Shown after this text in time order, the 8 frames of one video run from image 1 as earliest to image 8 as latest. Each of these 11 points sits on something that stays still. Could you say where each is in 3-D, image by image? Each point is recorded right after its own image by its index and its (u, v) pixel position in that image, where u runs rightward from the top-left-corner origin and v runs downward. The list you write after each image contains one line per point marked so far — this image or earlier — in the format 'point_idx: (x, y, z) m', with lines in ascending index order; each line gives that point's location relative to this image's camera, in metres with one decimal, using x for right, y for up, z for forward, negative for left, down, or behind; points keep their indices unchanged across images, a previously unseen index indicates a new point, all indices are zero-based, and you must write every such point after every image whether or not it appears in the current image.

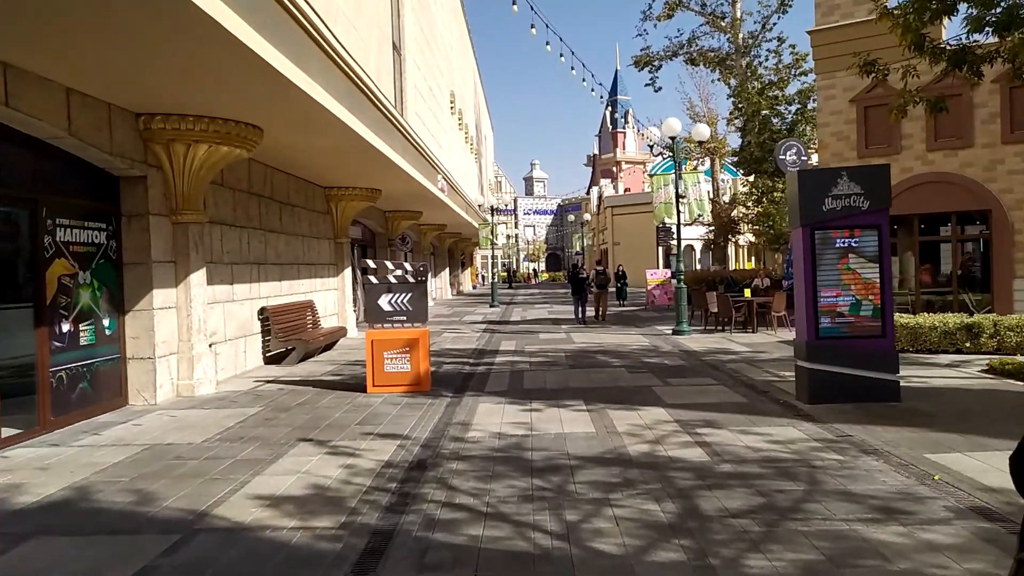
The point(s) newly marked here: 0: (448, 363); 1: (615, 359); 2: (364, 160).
0: (-1.1, -1.3, +13.0) m
1: (+1.7, -1.2, +12.7) m
2: (-2.9, +2.5, +14.9) m
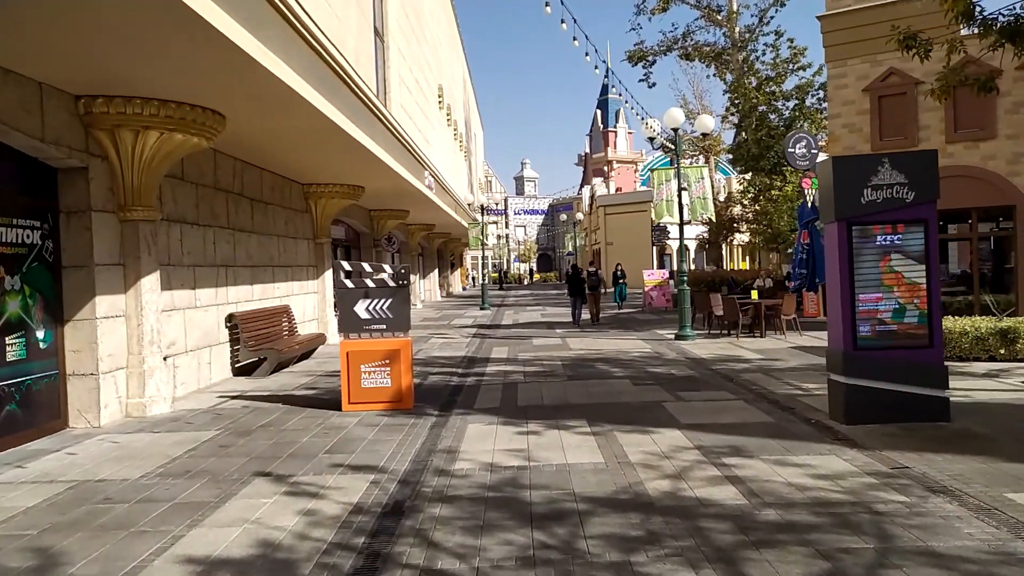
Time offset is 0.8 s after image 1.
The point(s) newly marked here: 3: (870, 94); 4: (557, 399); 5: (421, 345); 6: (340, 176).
0: (-1.2, -1.3, +11.9) m
1: (+1.6, -1.2, +11.7) m
2: (-3.0, +2.4, +13.7) m
3: (+7.2, +3.9, +15.4) m
4: (+0.5, -1.3, +9.1) m
5: (-2.0, -1.2, +16.5) m
6: (-3.6, +2.4, +16.0) m
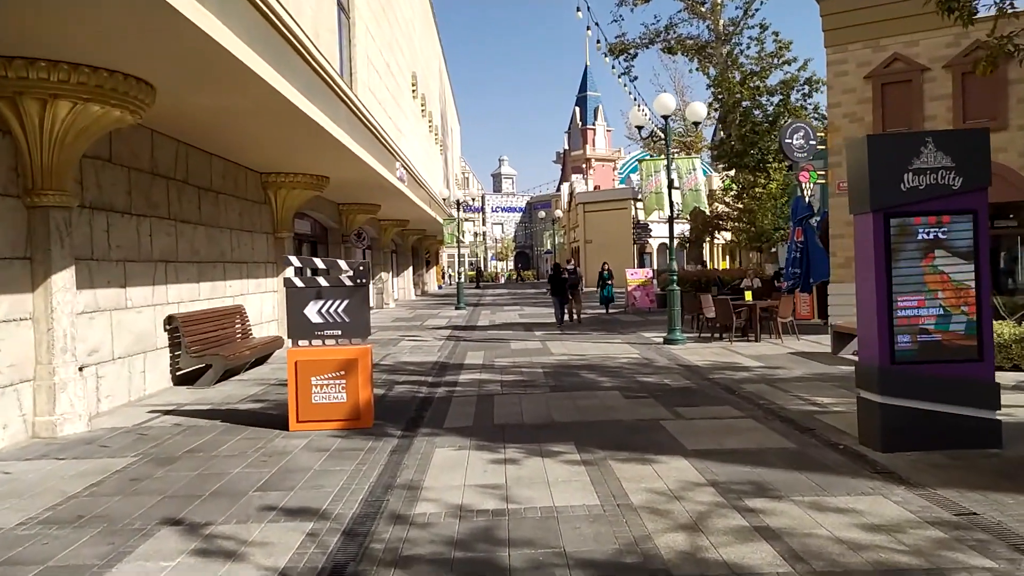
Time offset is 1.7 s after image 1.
0: (-1.6, -1.3, +10.7) m
1: (+1.3, -1.2, +10.5) m
2: (-3.4, +2.4, +12.4) m
3: (+6.7, +3.9, +14.4) m
4: (+0.3, -1.3, +7.9) m
5: (-2.4, -1.2, +15.3) m
6: (-4.0, +2.4, +14.7) m
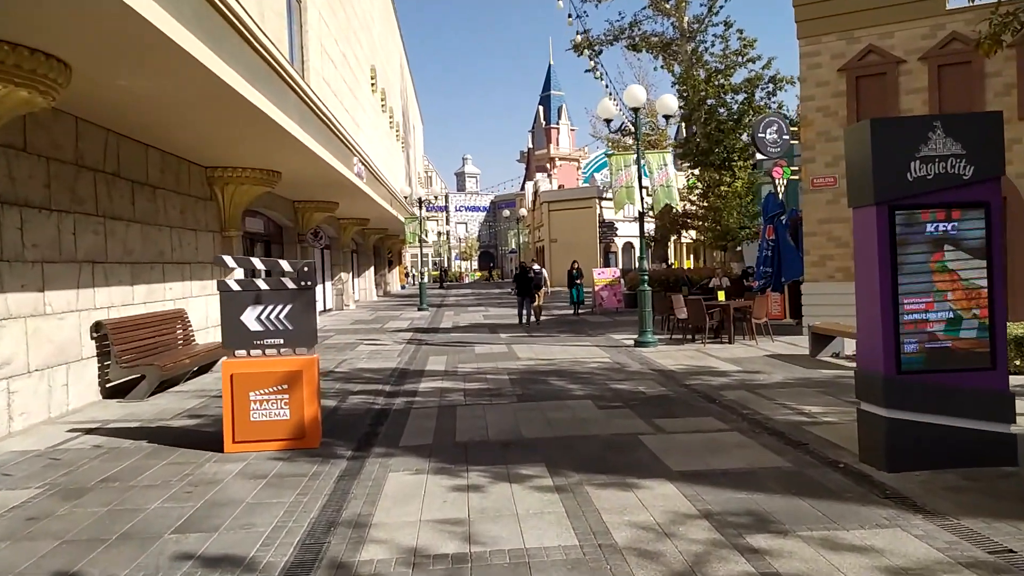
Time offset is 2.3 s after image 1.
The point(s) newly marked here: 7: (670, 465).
0: (-2.0, -1.4, +9.9) m
1: (+0.8, -1.2, +9.8) m
2: (-4.0, +2.4, +11.5) m
3: (+6.1, +3.9, +13.9) m
4: (-0.1, -1.3, +7.2) m
5: (-3.1, -1.2, +14.4) m
6: (-4.7, +2.4, +13.7) m
7: (+1.2, -1.3, +5.8) m
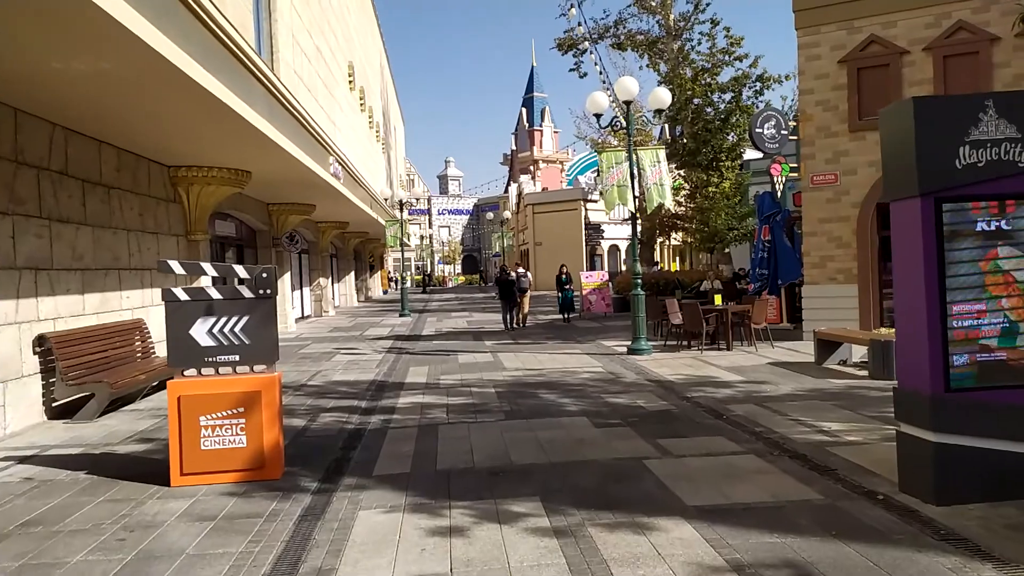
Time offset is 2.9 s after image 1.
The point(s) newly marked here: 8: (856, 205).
0: (-2.2, -1.4, +9.0) m
1: (+0.7, -1.3, +9.0) m
2: (-4.2, +2.3, +10.7) m
3: (+5.8, +3.8, +13.3) m
4: (-0.2, -1.4, +6.4) m
5: (-3.4, -1.3, +13.5) m
6: (-4.9, +2.2, +12.8) m
7: (+1.1, -1.4, +5.0) m
8: (+6.0, +1.4, +13.3) m
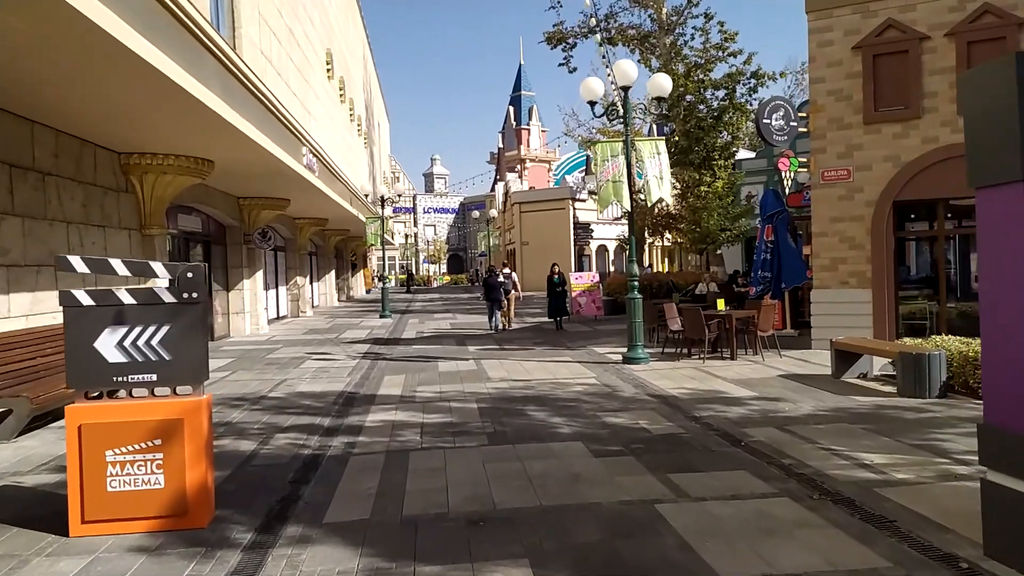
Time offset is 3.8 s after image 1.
0: (-2.3, -1.5, +7.9) m
1: (+0.5, -1.3, +7.9) m
2: (-4.4, +2.3, +9.5) m
3: (+5.6, +3.8, +12.2) m
4: (-0.3, -1.4, +5.3) m
5: (-3.6, -1.3, +12.3) m
6: (-5.1, +2.2, +11.6) m
7: (+1.0, -1.4, +3.9) m
8: (+5.7, +1.4, +12.3) m
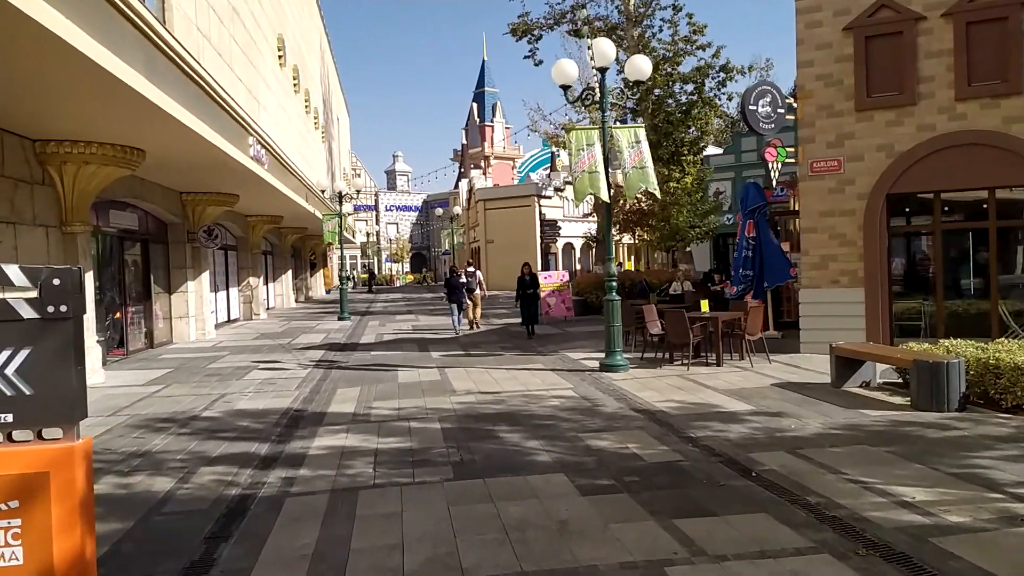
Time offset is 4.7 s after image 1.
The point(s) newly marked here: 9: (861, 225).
0: (-2.6, -1.5, +6.7) m
1: (+0.2, -1.4, +6.9) m
2: (-4.7, +2.2, +8.2) m
3: (+5.1, +3.8, +11.4) m
4: (-0.4, -1.5, +4.2) m
5: (-4.1, -1.4, +11.1) m
6: (-5.6, +2.2, +10.3) m
7: (+0.9, -1.5, +2.9) m
8: (+5.2, +1.4, +11.5) m
9: (+5.2, +0.9, +11.5) m
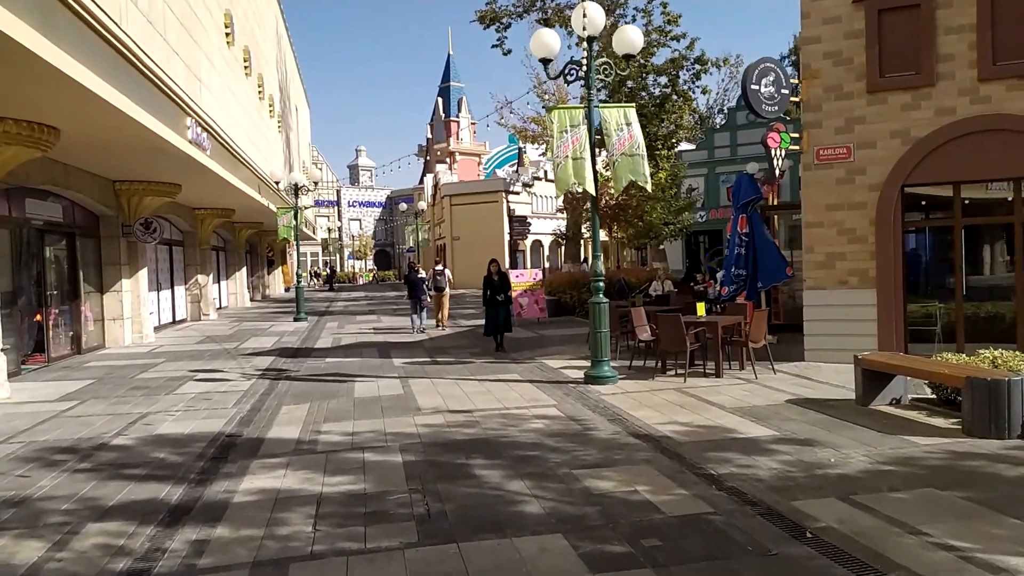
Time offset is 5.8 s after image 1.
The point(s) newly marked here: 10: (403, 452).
0: (-2.7, -1.5, +5.2) m
1: (+0.1, -1.4, +5.5) m
2: (-4.9, +2.2, +6.6) m
3: (+4.7, +3.8, +10.2) m
4: (-0.5, -1.5, +2.8) m
5: (-4.4, -1.4, +9.5) m
6: (-5.9, +2.2, +8.7) m
7: (+1.0, -1.5, +1.6) m
8: (+4.9, +1.4, +10.3) m
9: (+4.9, +0.9, +10.4) m
10: (-0.9, -1.4, +6.6) m
